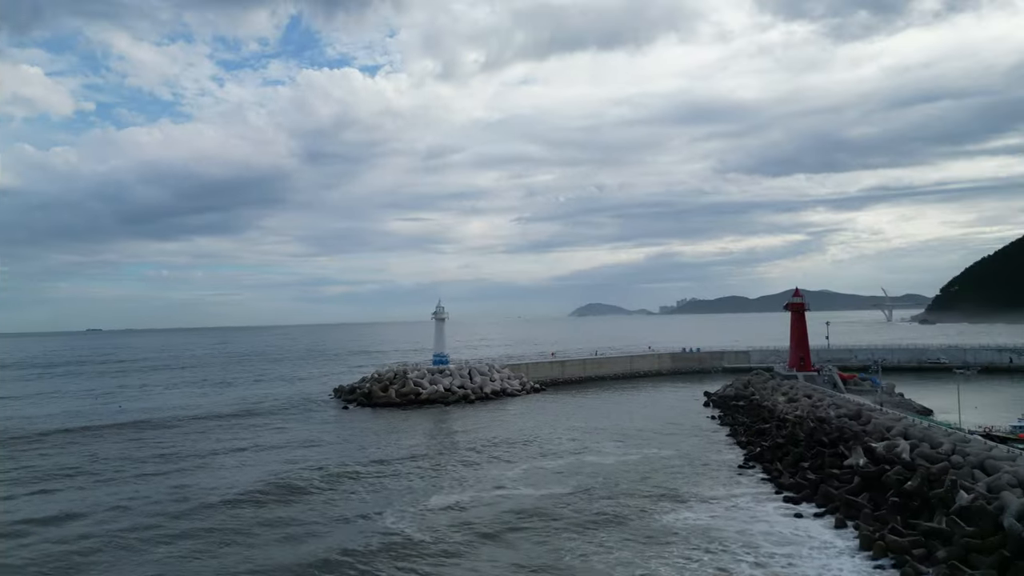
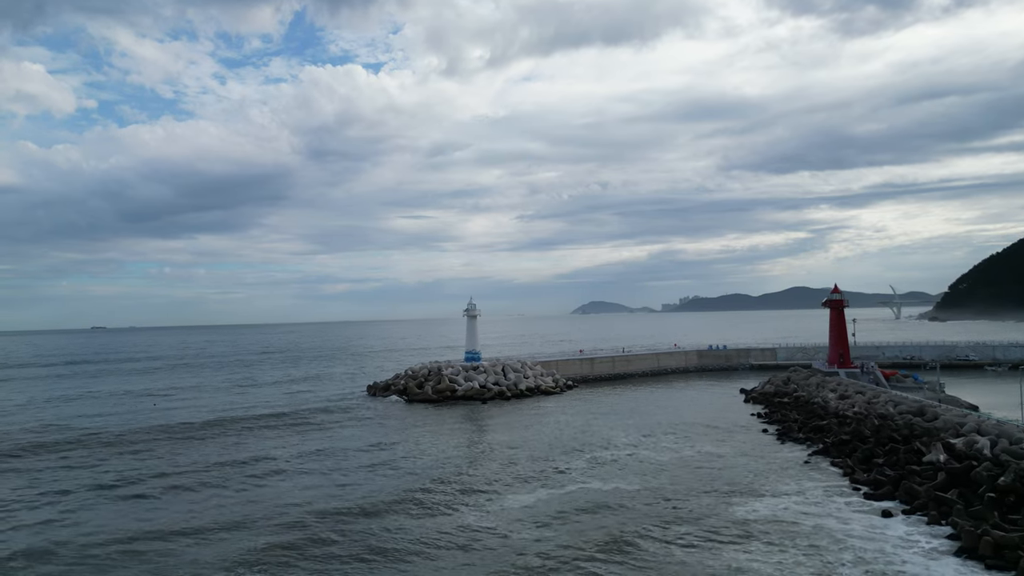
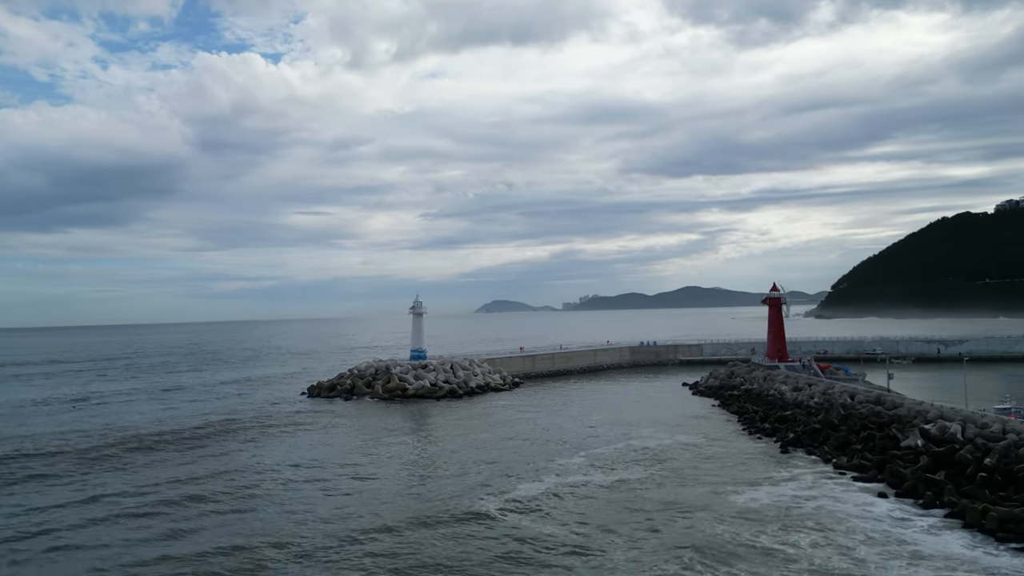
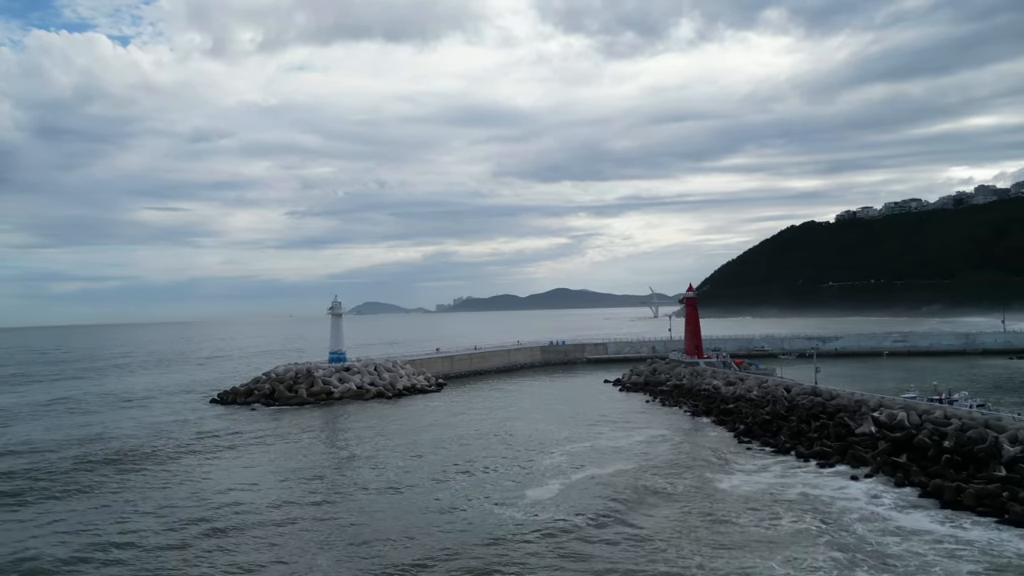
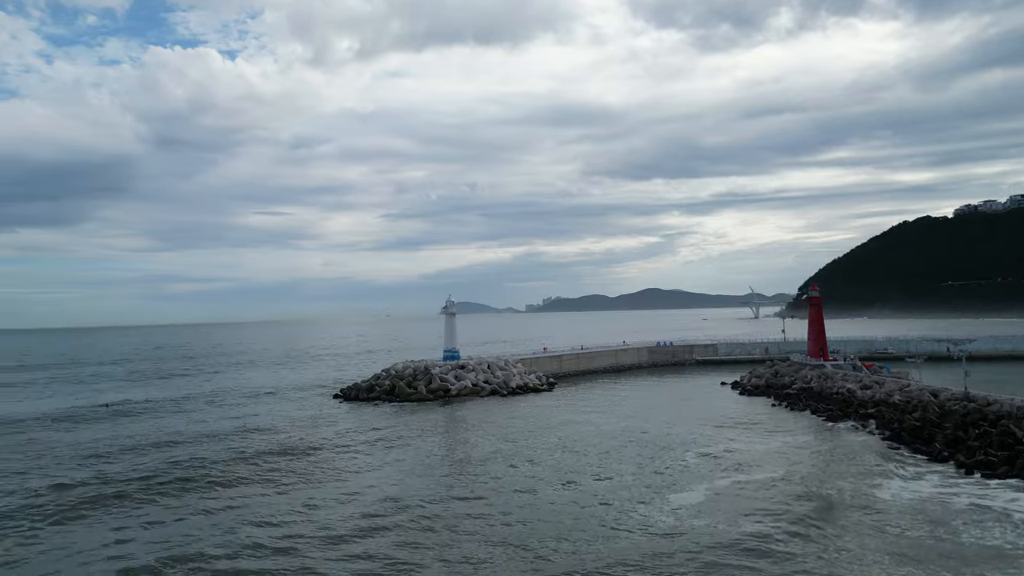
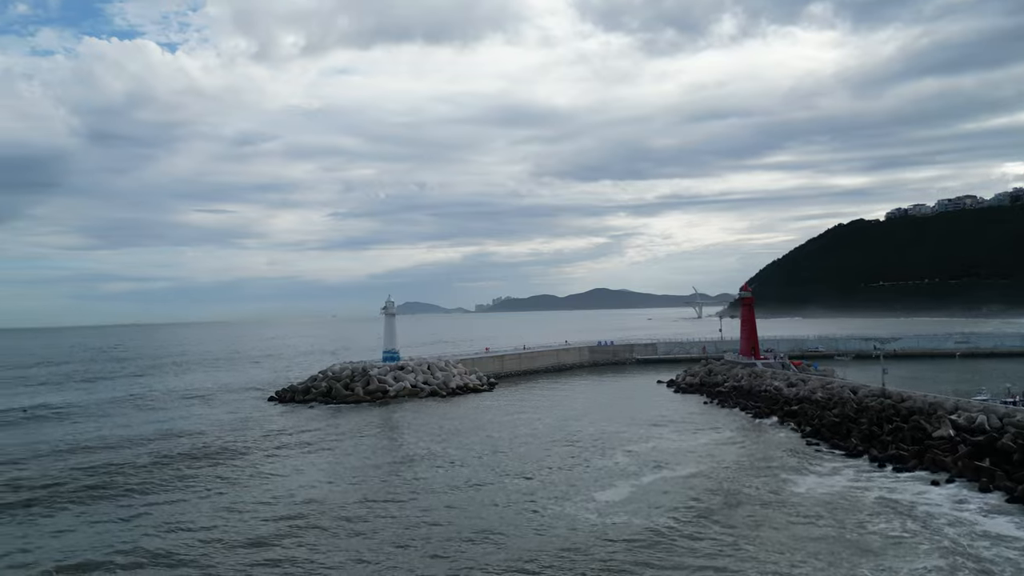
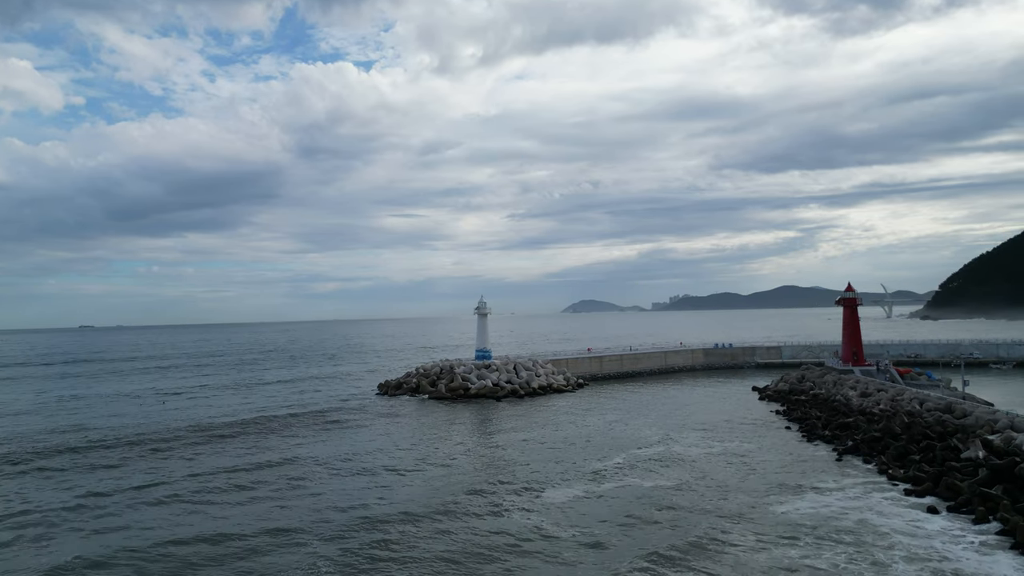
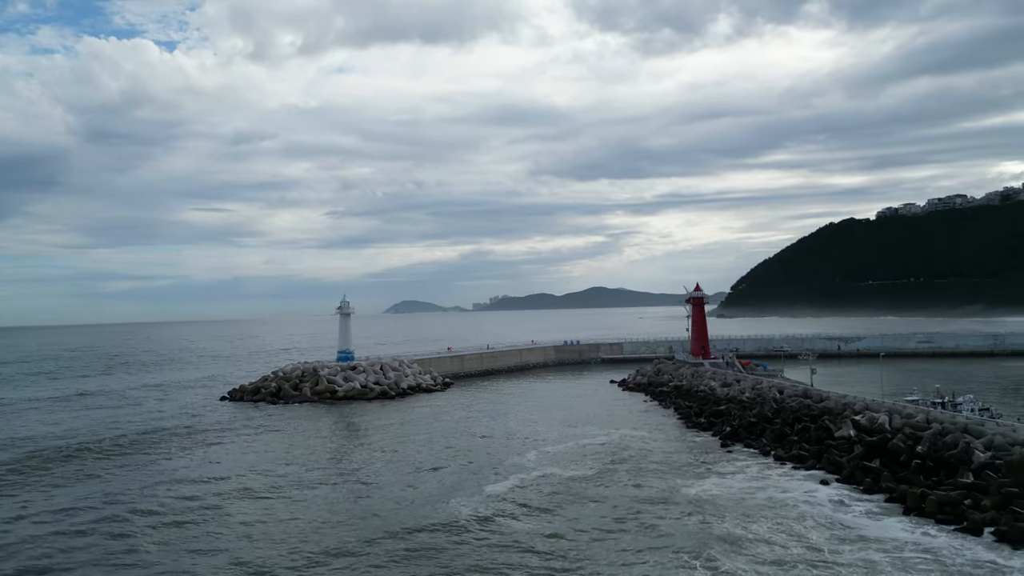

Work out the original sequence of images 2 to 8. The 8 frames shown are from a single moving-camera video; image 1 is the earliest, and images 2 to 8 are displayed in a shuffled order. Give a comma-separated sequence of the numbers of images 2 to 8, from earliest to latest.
2, 7, 3, 8, 4, 6, 5
